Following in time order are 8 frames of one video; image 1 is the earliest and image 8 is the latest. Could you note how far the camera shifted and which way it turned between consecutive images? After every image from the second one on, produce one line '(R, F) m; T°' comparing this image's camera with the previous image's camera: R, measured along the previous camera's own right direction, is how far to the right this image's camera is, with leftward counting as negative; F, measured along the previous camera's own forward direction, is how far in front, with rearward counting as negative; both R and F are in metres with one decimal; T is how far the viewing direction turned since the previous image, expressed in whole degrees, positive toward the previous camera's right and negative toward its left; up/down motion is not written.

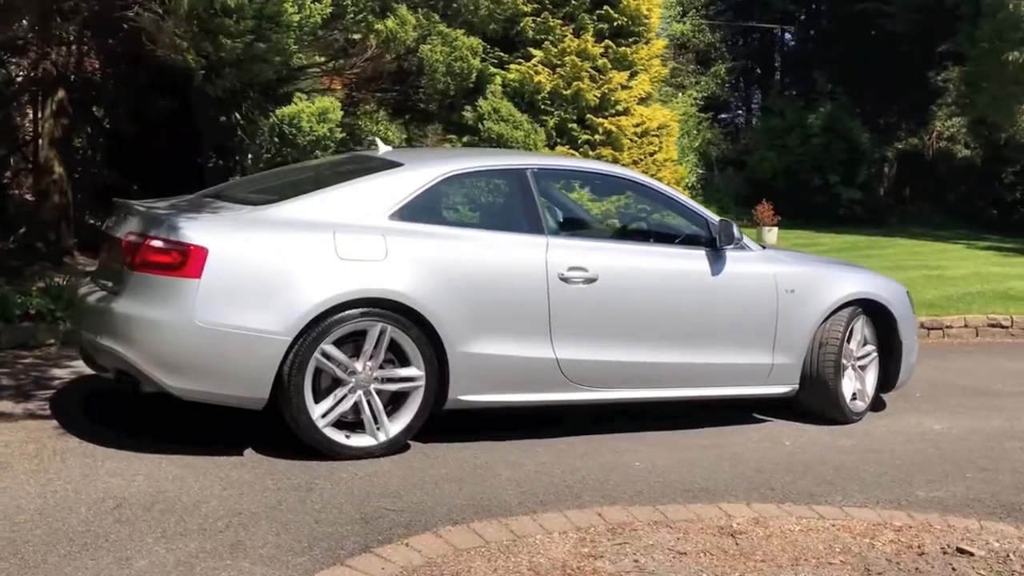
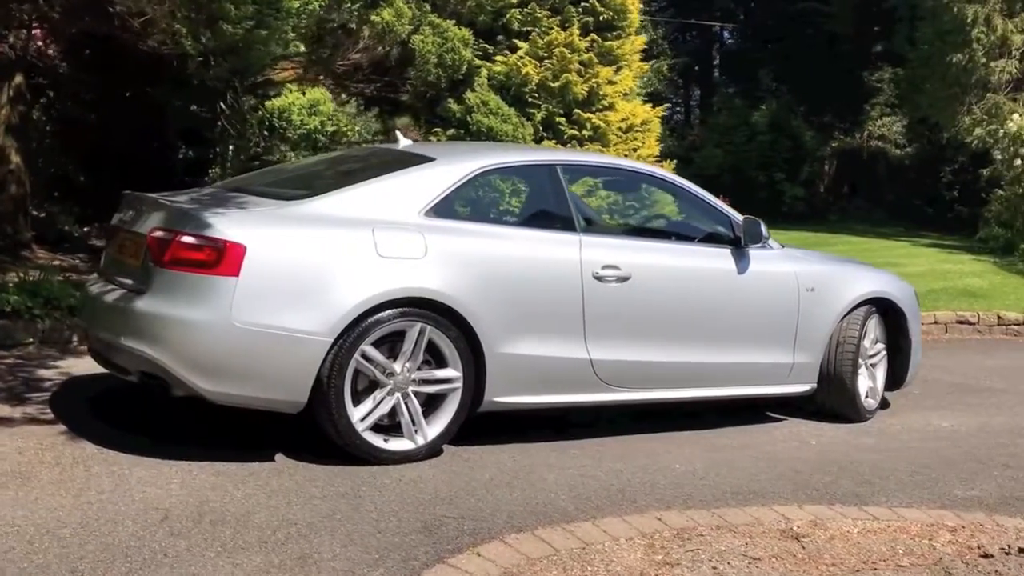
(-0.6, +0.2) m; +4°
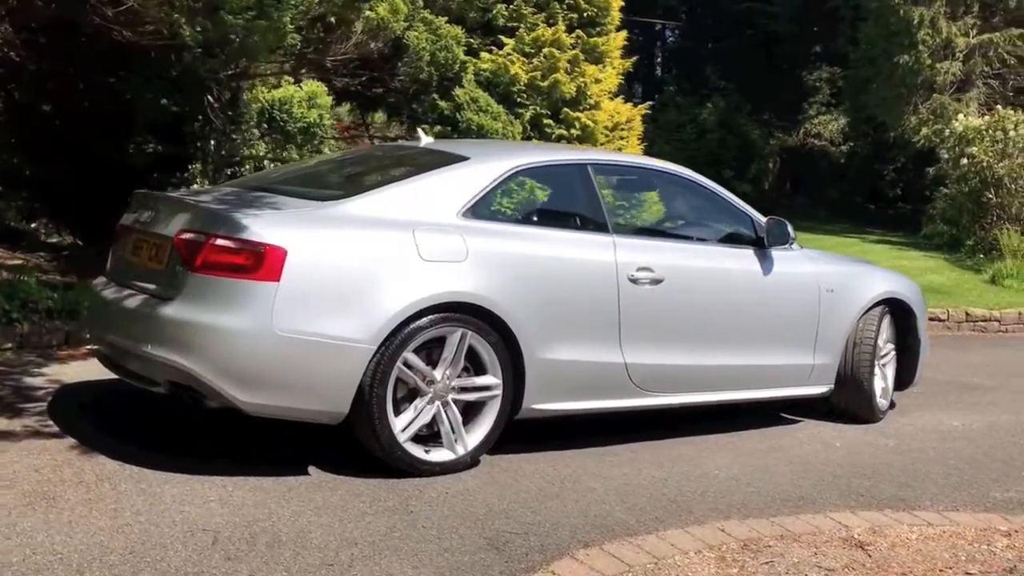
(-0.6, +0.2) m; +4°
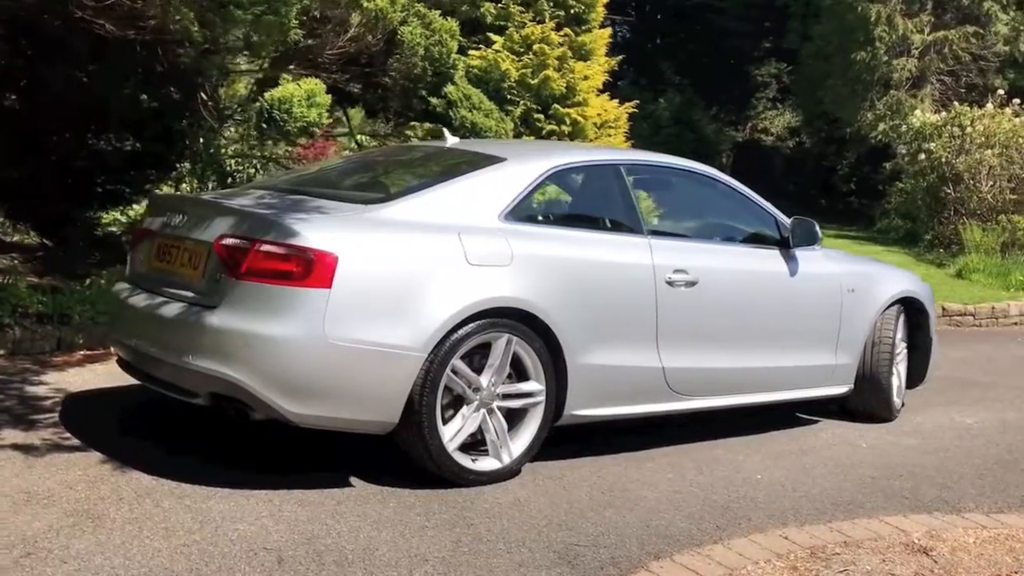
(-0.5, +0.1) m; +3°
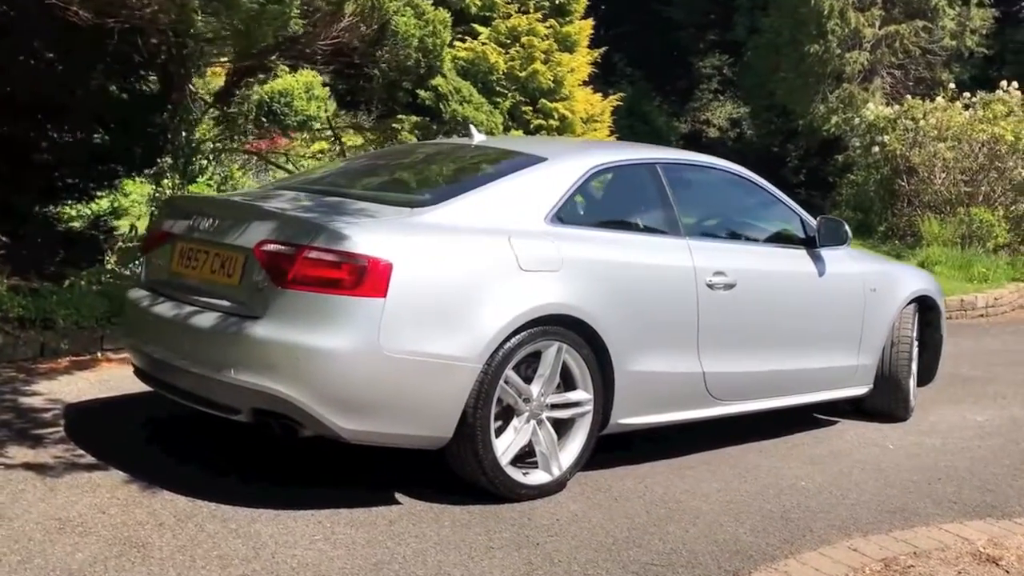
(-0.5, +0.2) m; +4°
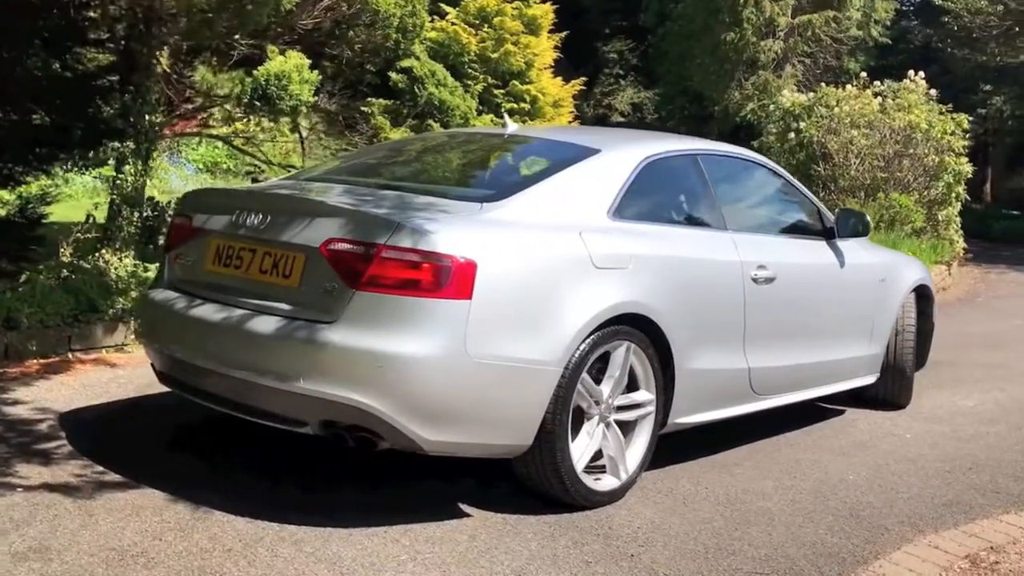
(-0.8, +0.3) m; +6°
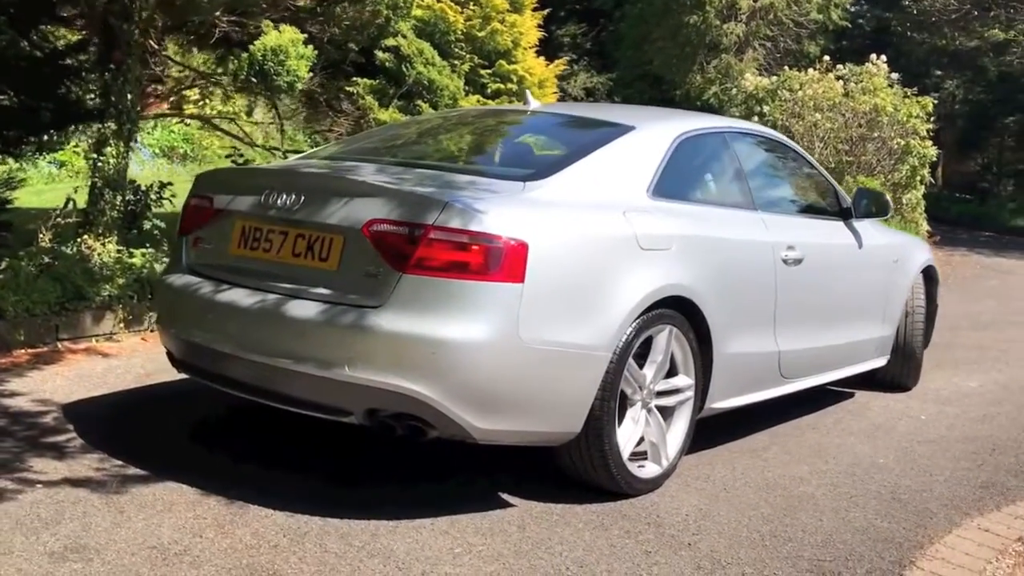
(-0.4, +0.2) m; +3°
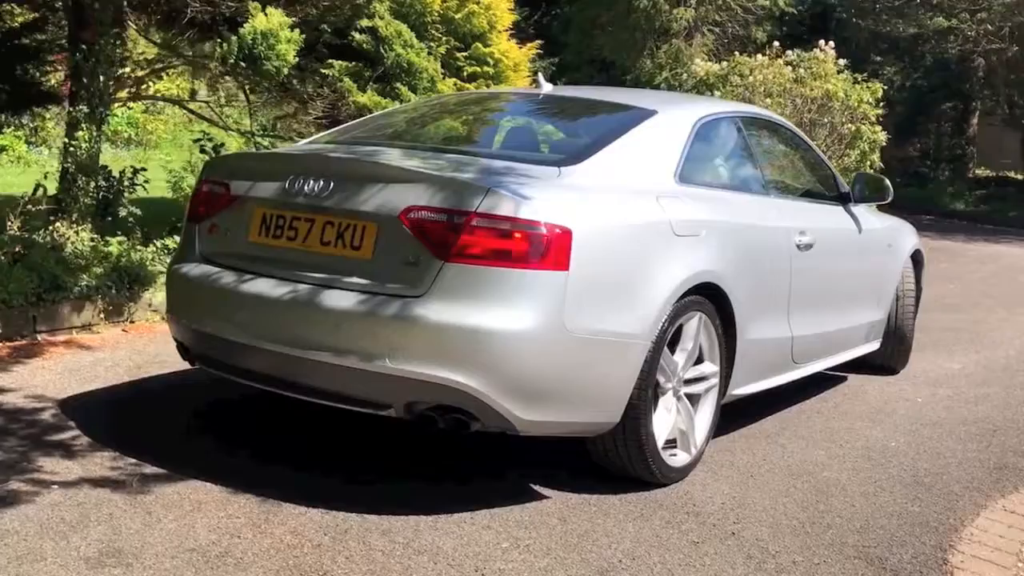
(-0.4, +0.1) m; +4°
